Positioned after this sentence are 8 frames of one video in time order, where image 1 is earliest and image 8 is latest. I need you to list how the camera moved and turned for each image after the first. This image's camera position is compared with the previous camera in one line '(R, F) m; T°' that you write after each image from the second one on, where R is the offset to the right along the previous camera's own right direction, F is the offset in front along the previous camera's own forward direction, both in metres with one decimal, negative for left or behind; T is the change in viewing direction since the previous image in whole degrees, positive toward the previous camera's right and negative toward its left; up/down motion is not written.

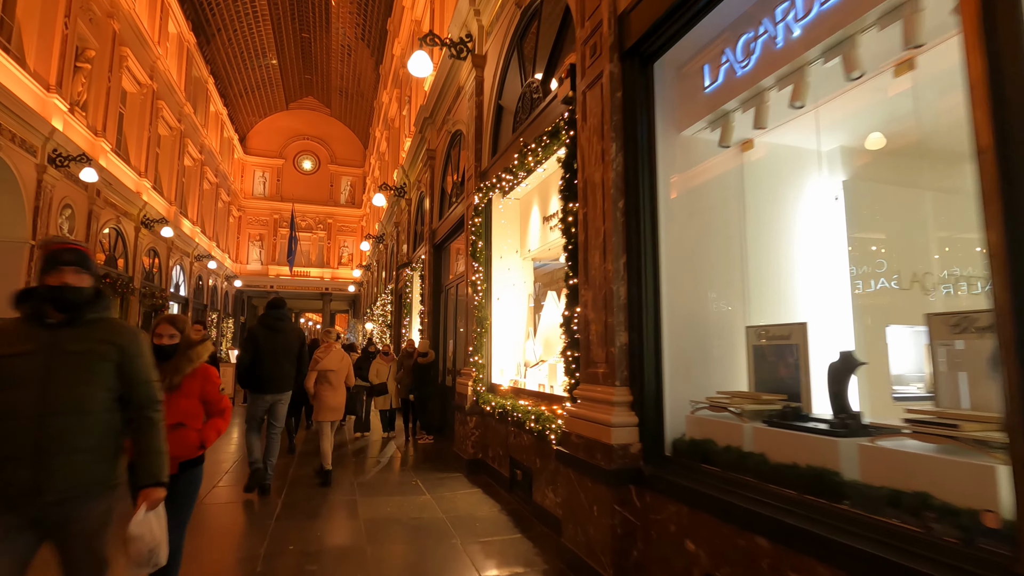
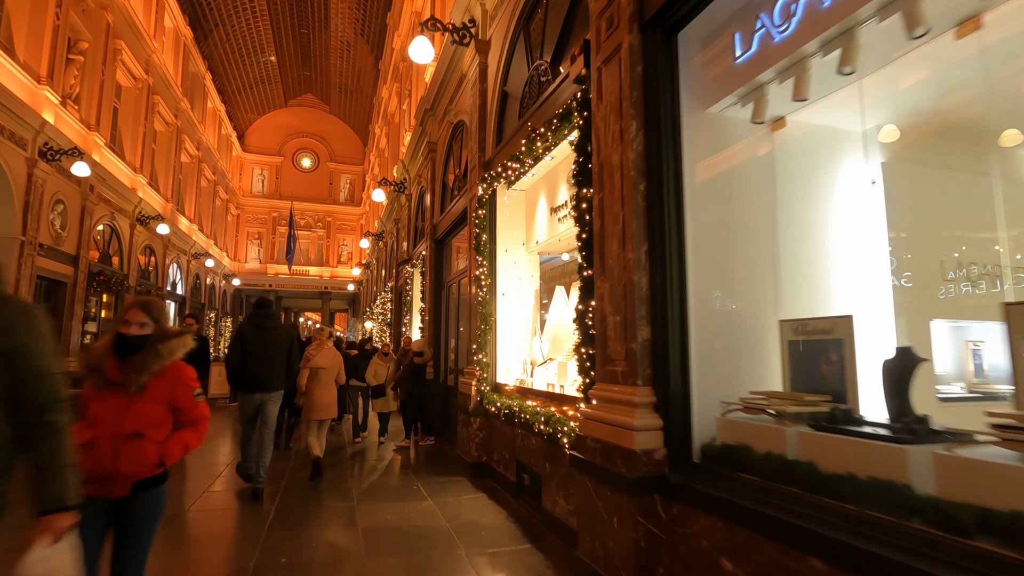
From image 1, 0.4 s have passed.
(-0.1, +0.3) m; 0°
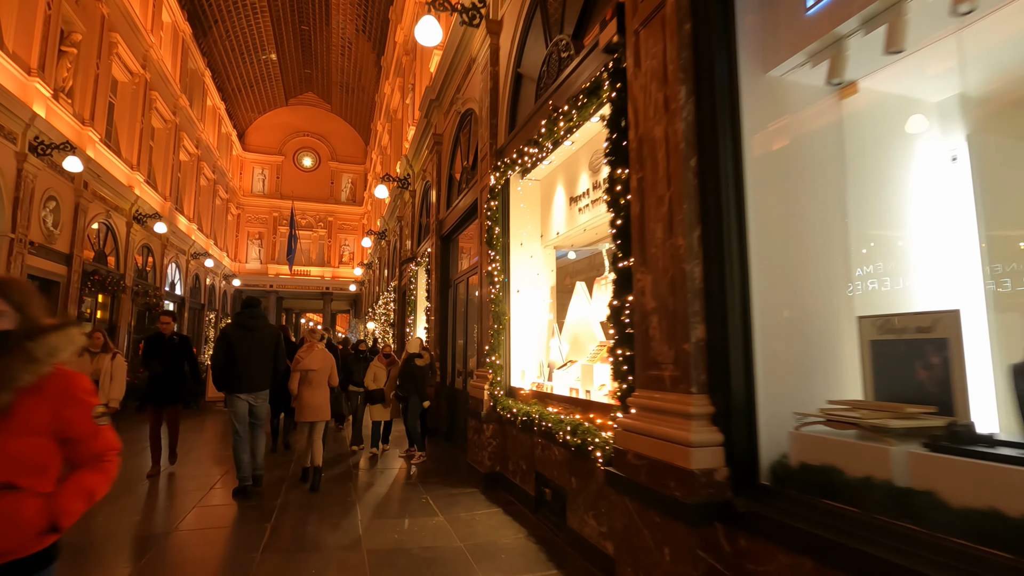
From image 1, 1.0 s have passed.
(-0.1, +0.4) m; 0°
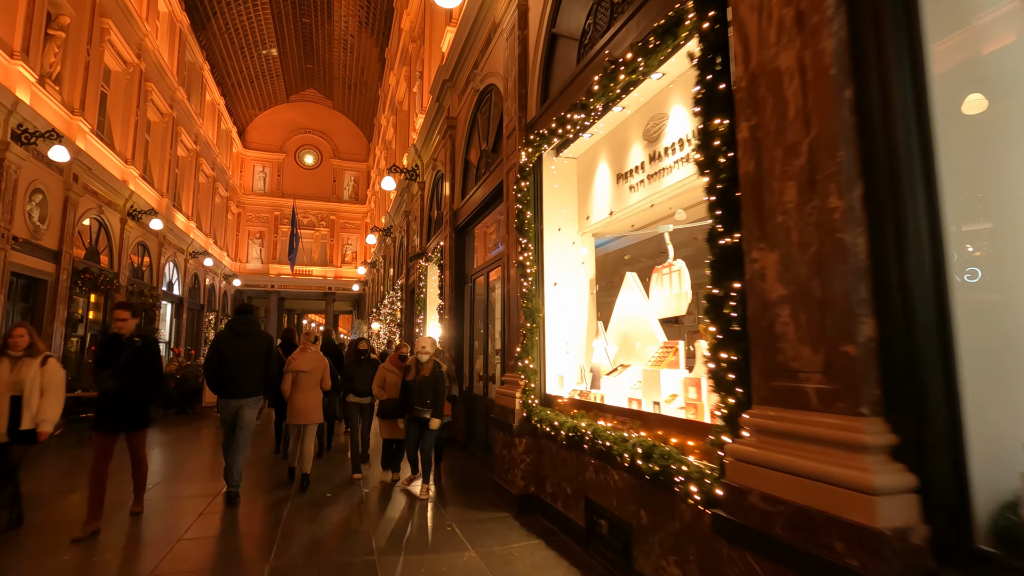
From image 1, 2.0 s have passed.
(-0.3, +0.7) m; 0°
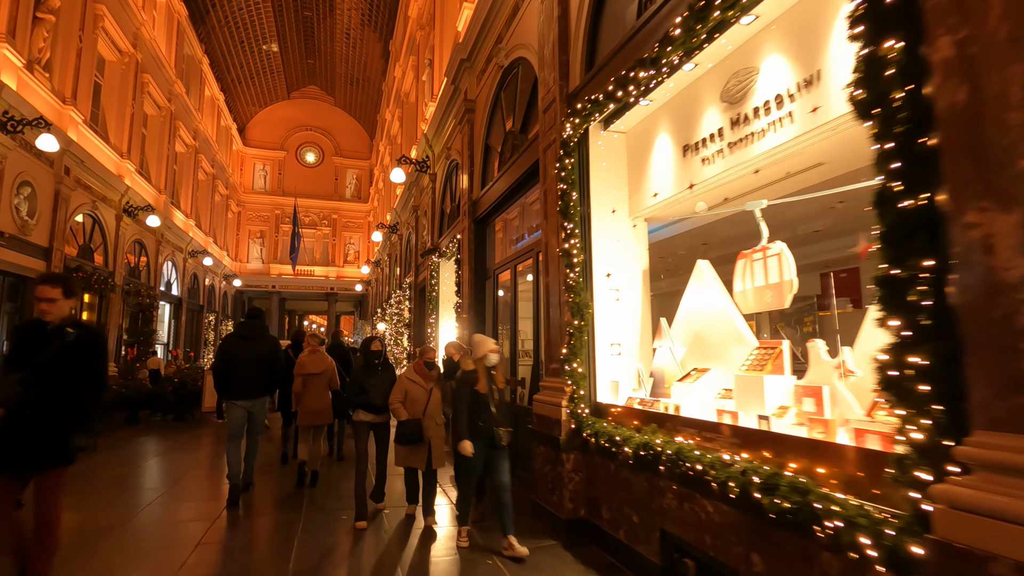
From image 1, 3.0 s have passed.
(-0.3, +0.7) m; 0°
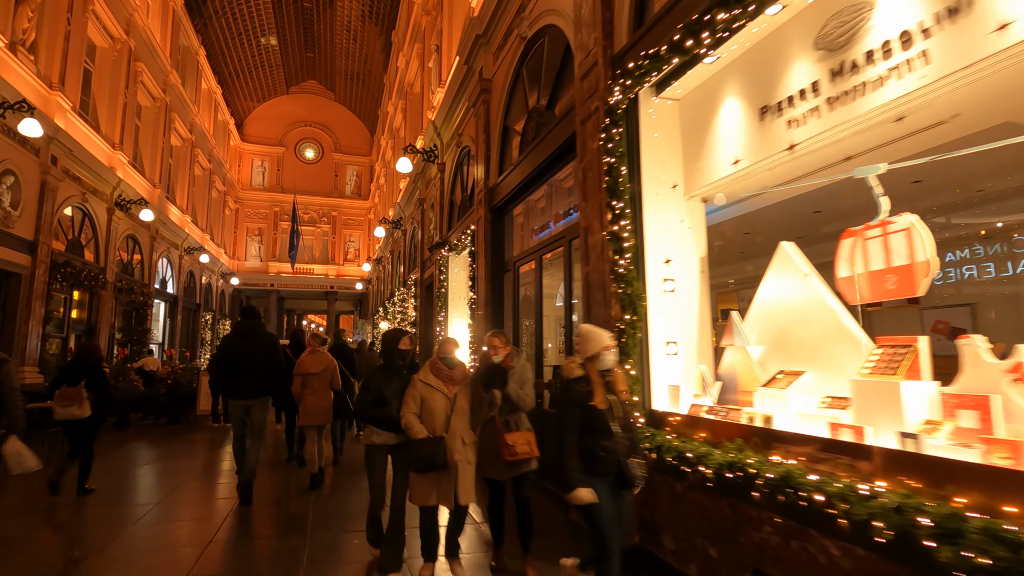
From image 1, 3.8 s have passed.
(-0.3, +0.6) m; 0°
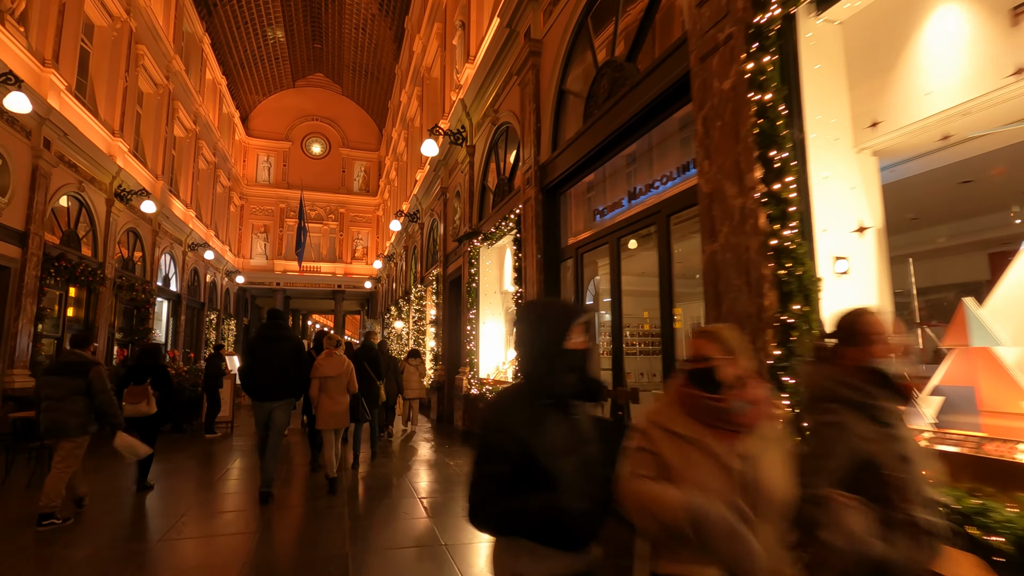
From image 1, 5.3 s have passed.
(-0.6, +1.0) m; 0°
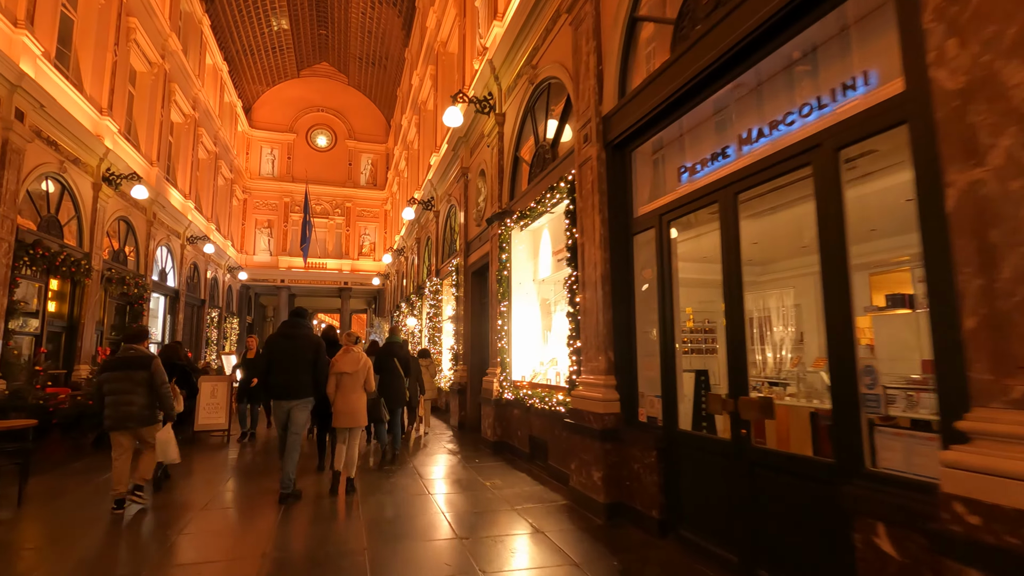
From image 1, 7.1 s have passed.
(-0.5, +1.2) m; 0°
